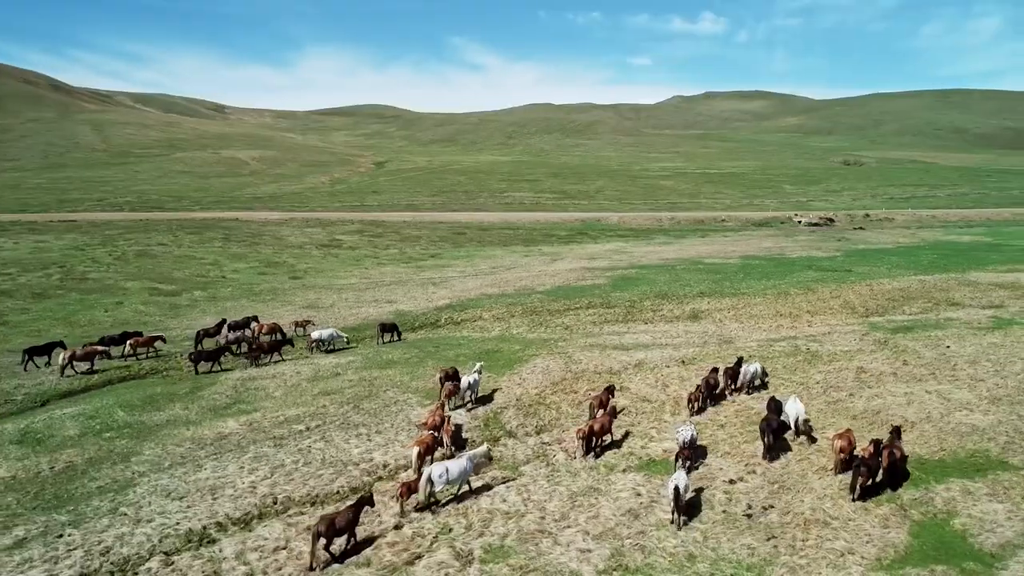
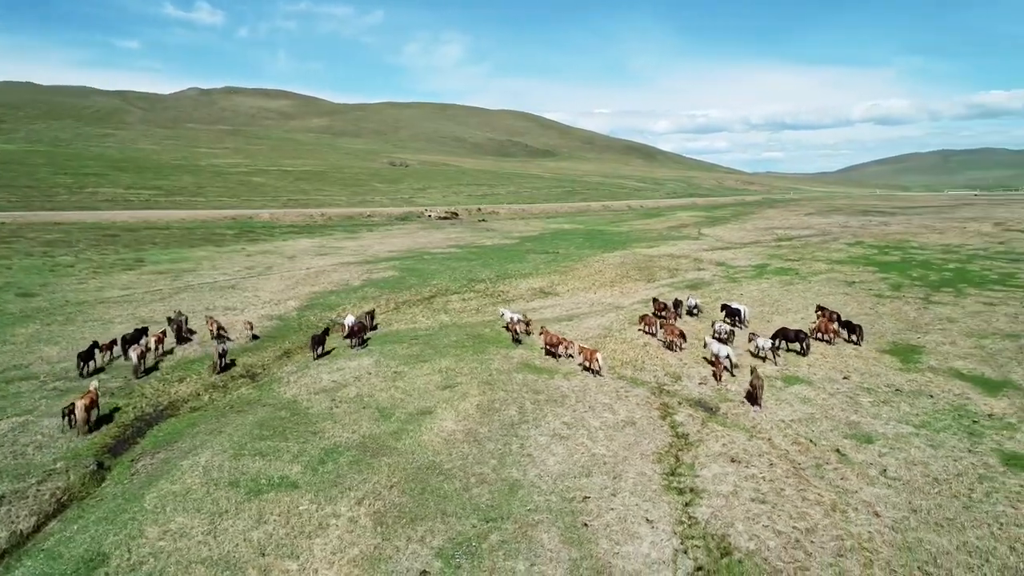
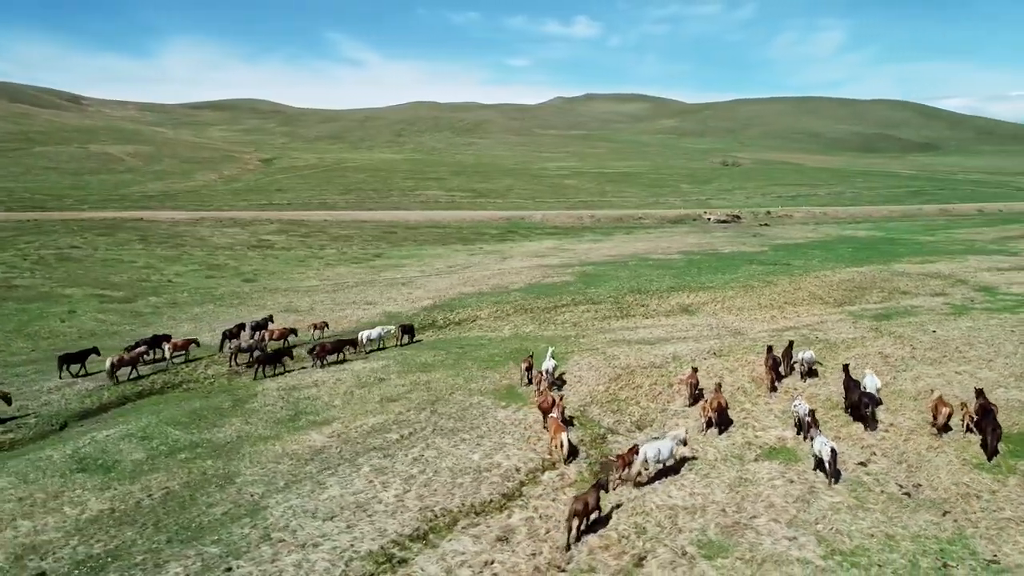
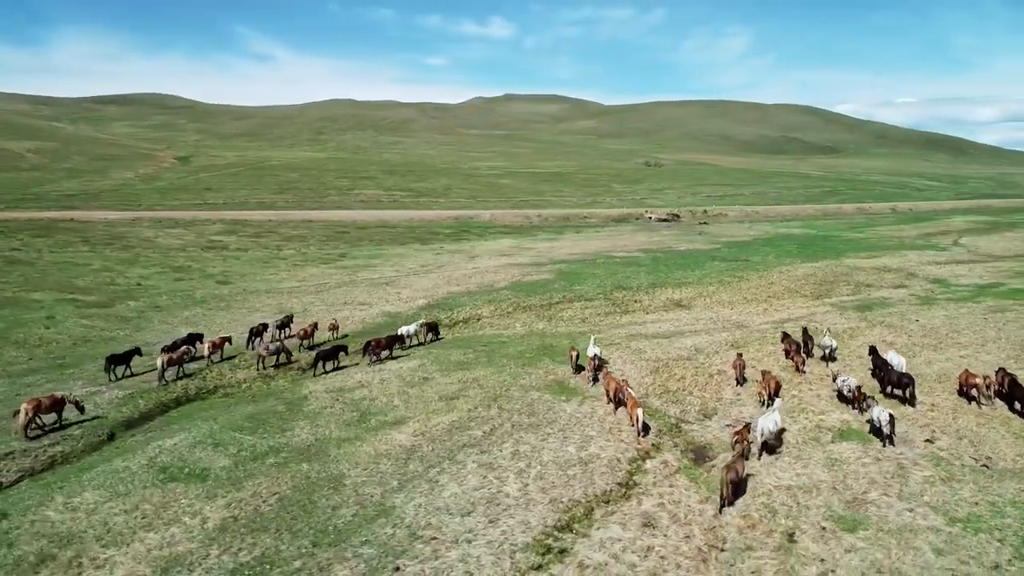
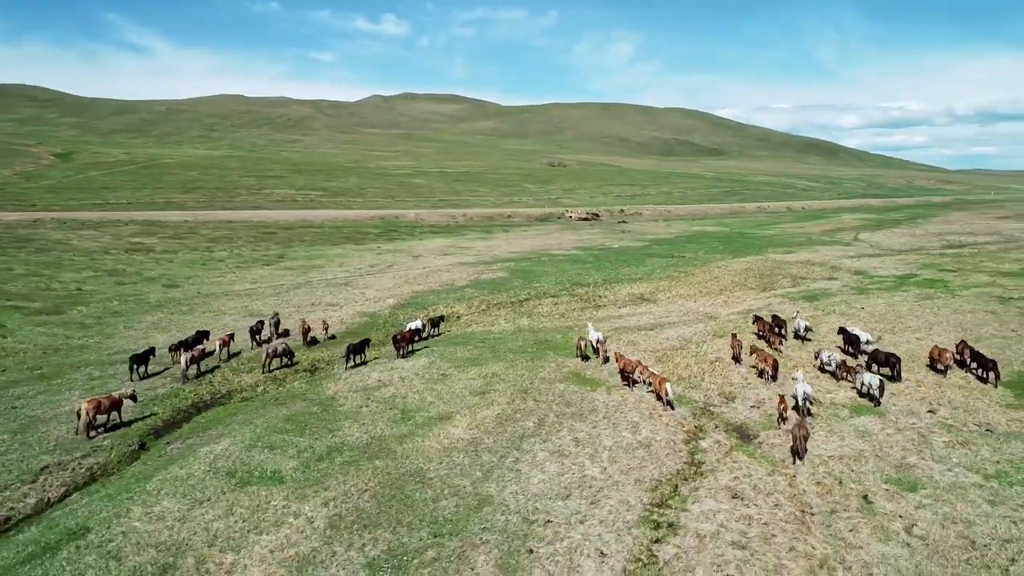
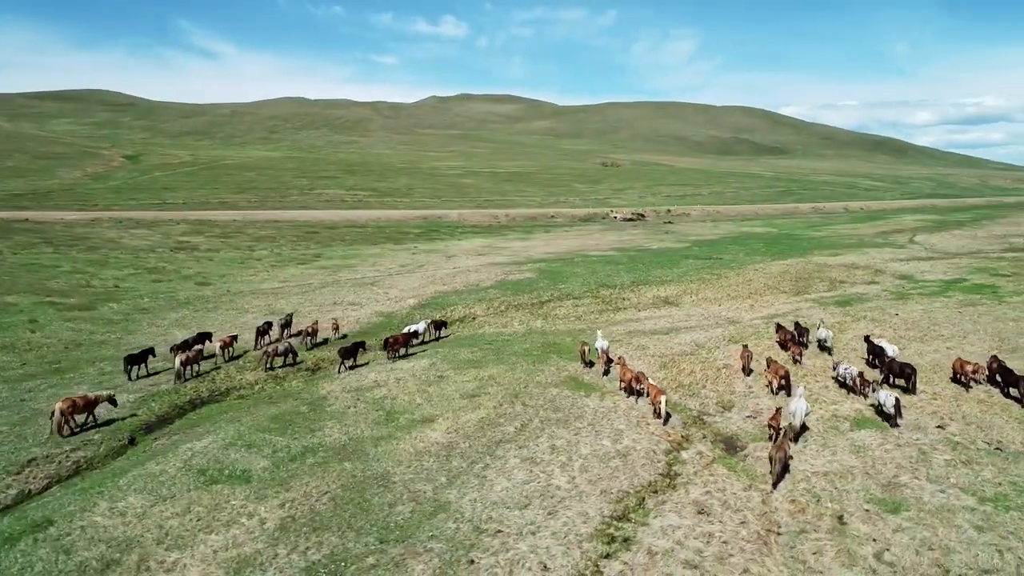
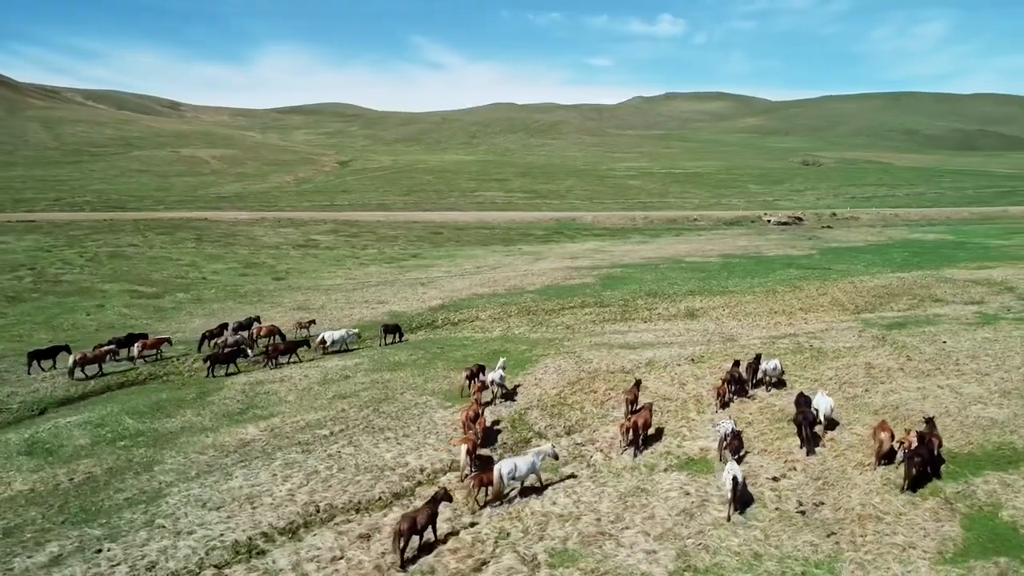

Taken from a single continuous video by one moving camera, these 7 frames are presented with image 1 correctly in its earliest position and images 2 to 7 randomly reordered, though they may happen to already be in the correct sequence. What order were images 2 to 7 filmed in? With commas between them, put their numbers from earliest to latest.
7, 3, 4, 6, 5, 2
